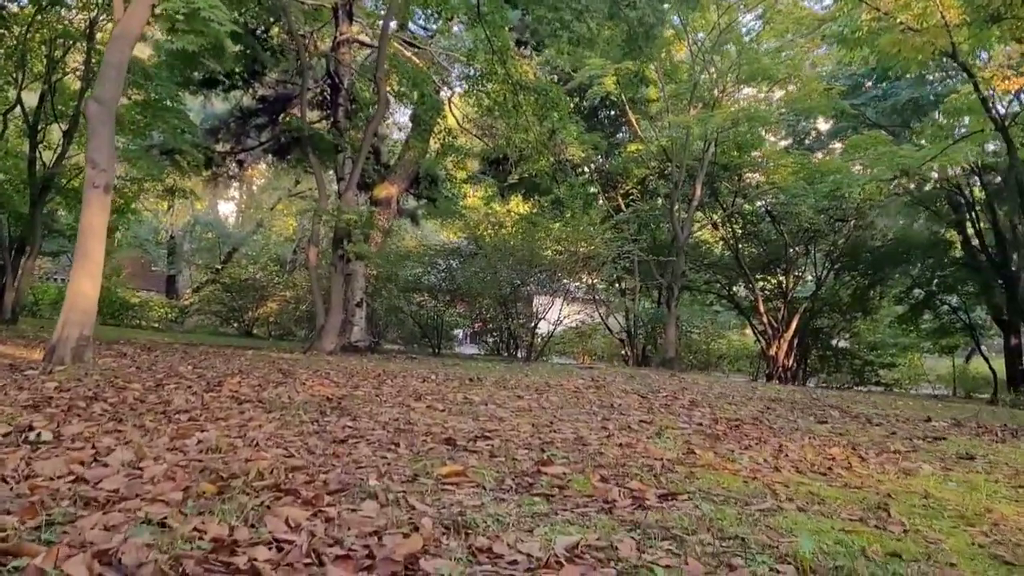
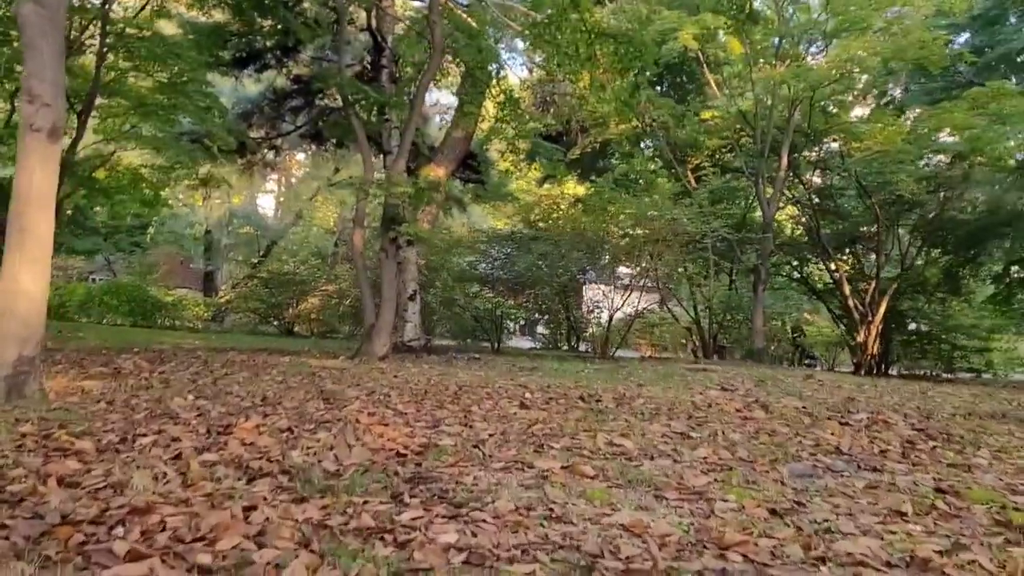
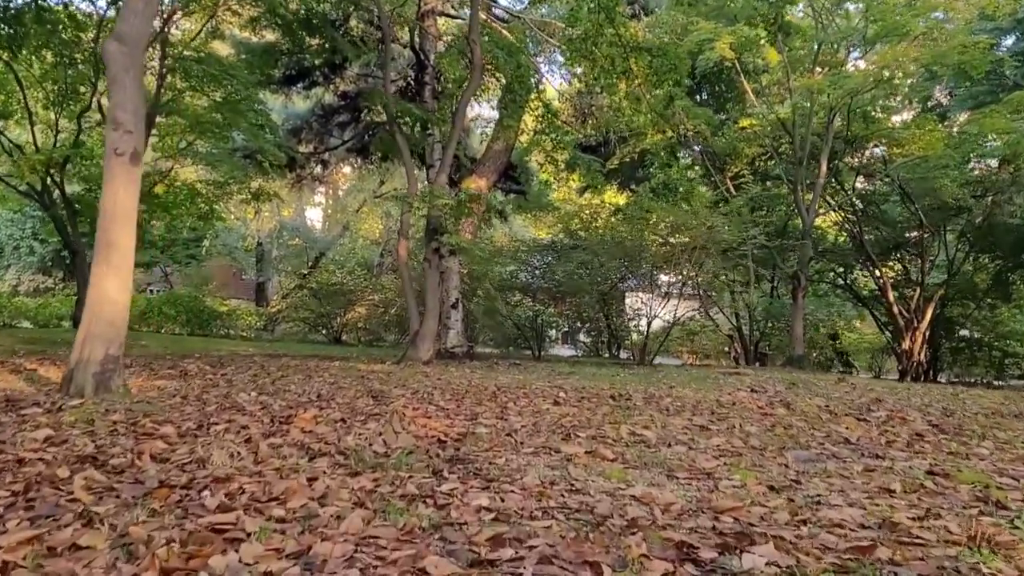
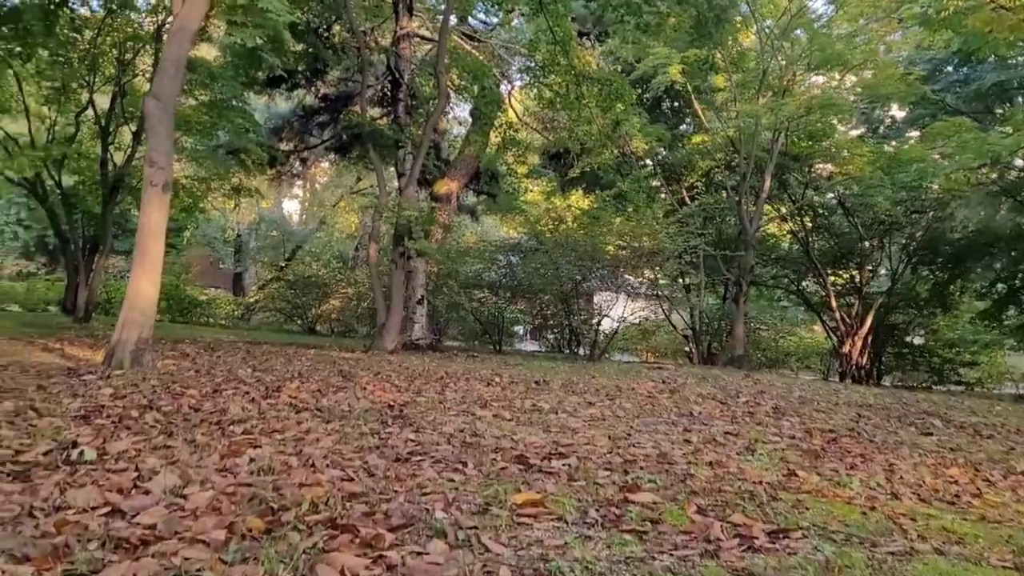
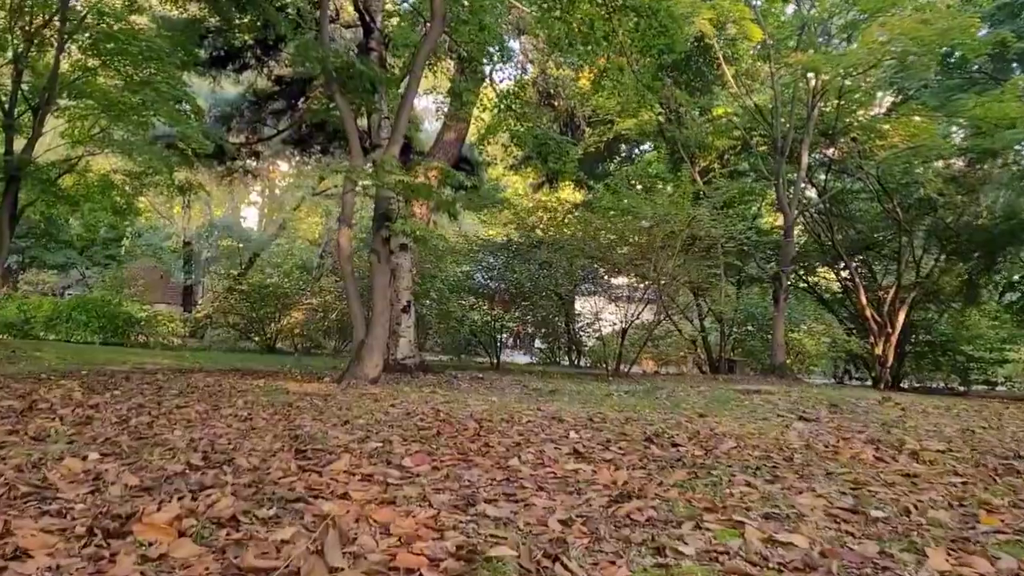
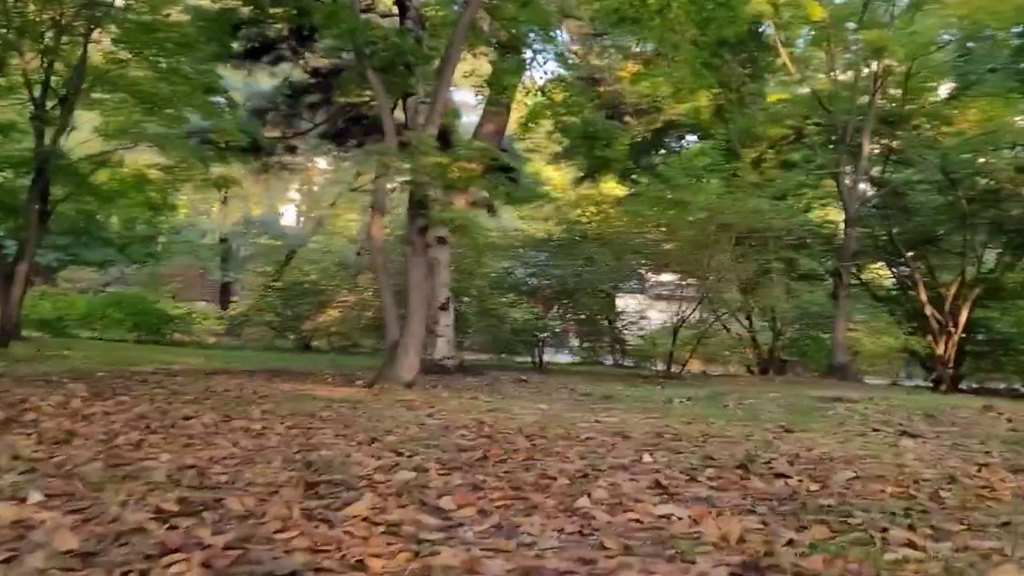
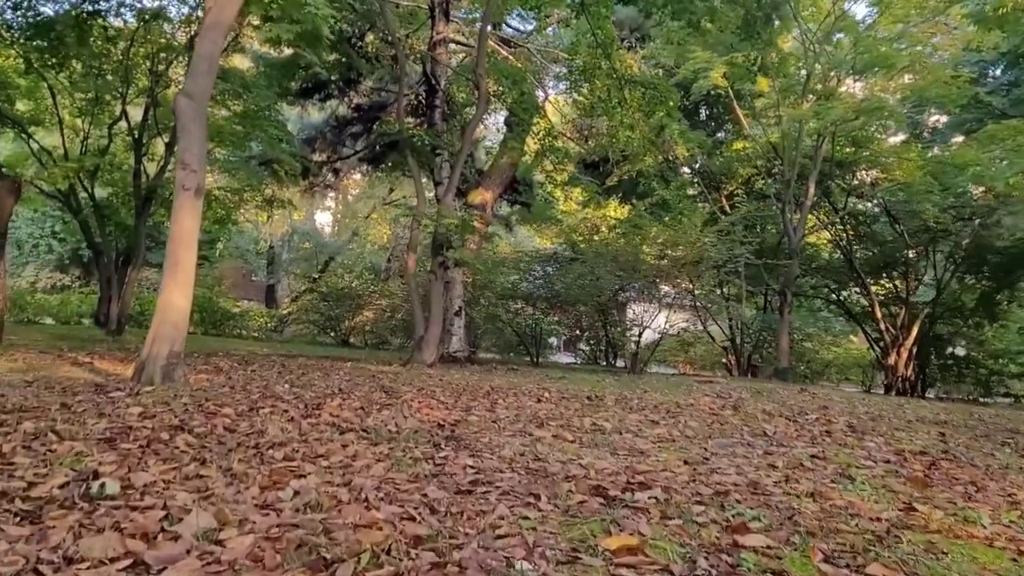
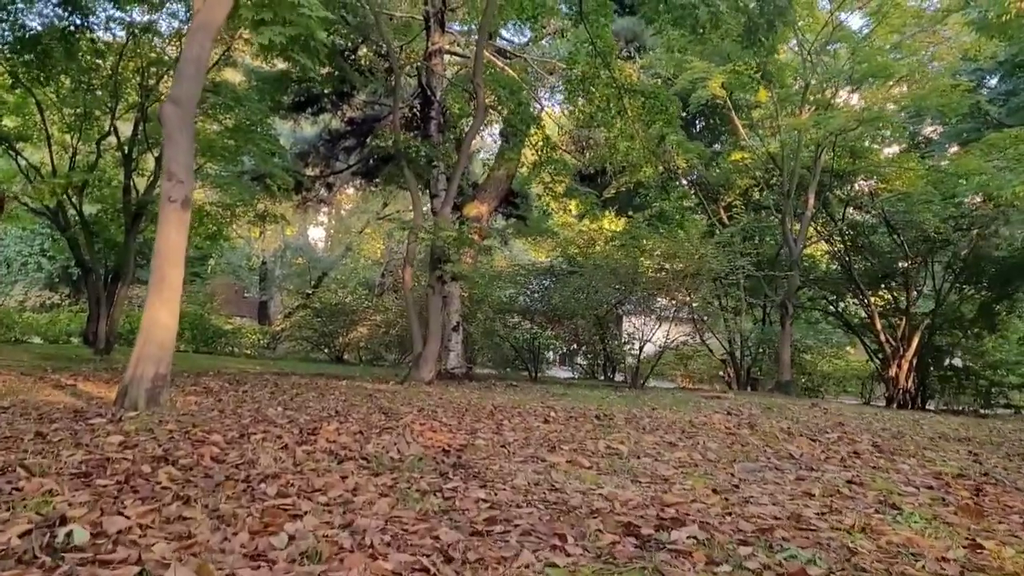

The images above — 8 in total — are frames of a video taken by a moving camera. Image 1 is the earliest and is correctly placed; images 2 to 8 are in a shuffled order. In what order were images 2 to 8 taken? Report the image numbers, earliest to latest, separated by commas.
4, 7, 8, 3, 2, 5, 6
